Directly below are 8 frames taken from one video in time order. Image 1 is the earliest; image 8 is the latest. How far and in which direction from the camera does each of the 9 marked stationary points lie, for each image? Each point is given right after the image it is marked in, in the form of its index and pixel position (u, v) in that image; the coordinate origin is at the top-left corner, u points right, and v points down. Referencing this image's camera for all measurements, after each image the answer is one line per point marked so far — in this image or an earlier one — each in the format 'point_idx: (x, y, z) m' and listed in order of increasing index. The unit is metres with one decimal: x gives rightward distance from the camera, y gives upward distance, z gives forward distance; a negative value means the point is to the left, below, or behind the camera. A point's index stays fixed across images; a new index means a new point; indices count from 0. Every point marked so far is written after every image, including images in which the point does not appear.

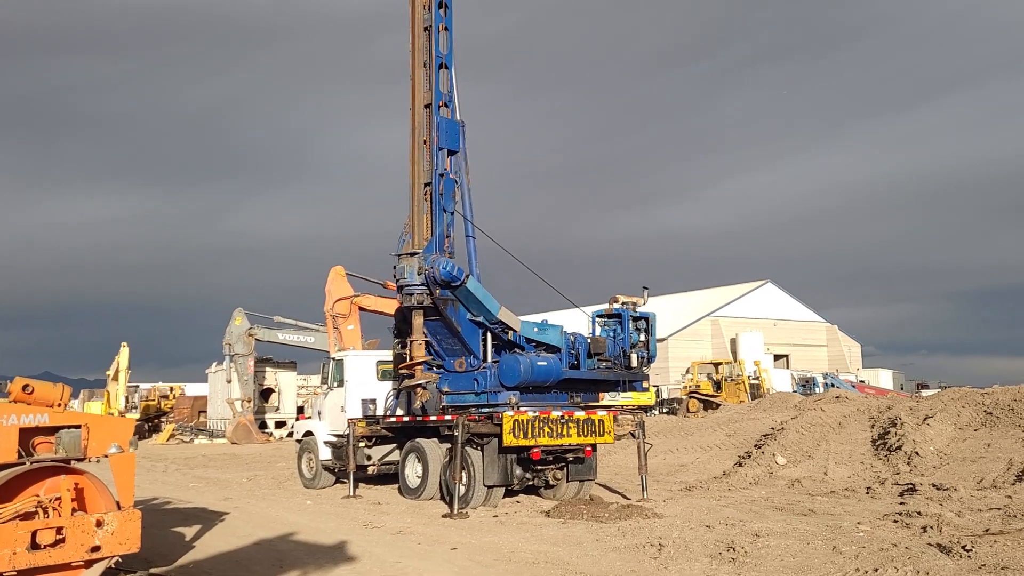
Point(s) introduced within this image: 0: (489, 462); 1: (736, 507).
0: (-0.4, -2.7, +13.5) m
1: (+3.5, -3.4, +13.3) m
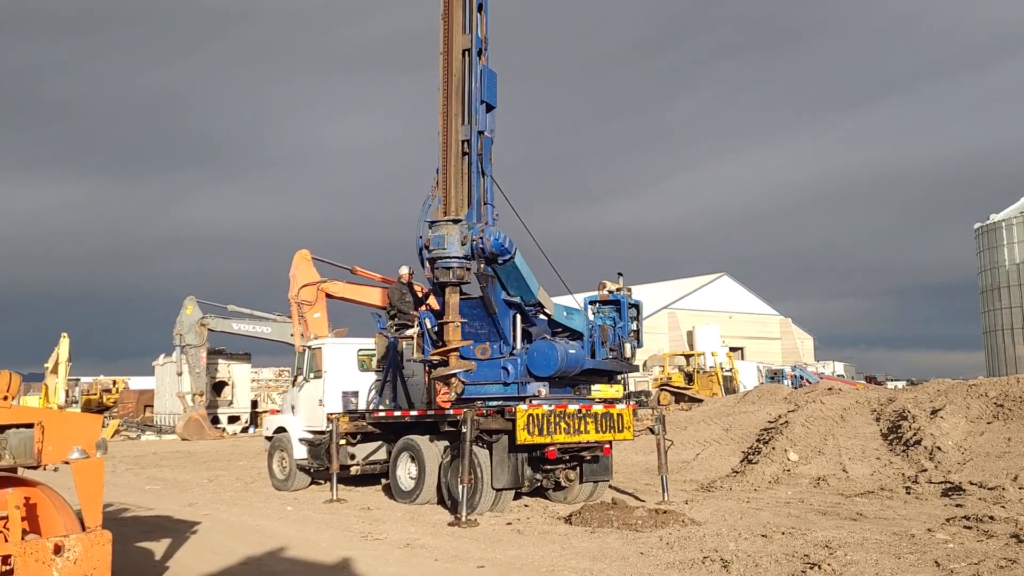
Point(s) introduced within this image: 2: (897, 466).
0: (-0.2, -2.4, +12.0) m
1: (+3.7, -3.1, +12.1) m
2: (+7.1, -3.3, +16.0) m
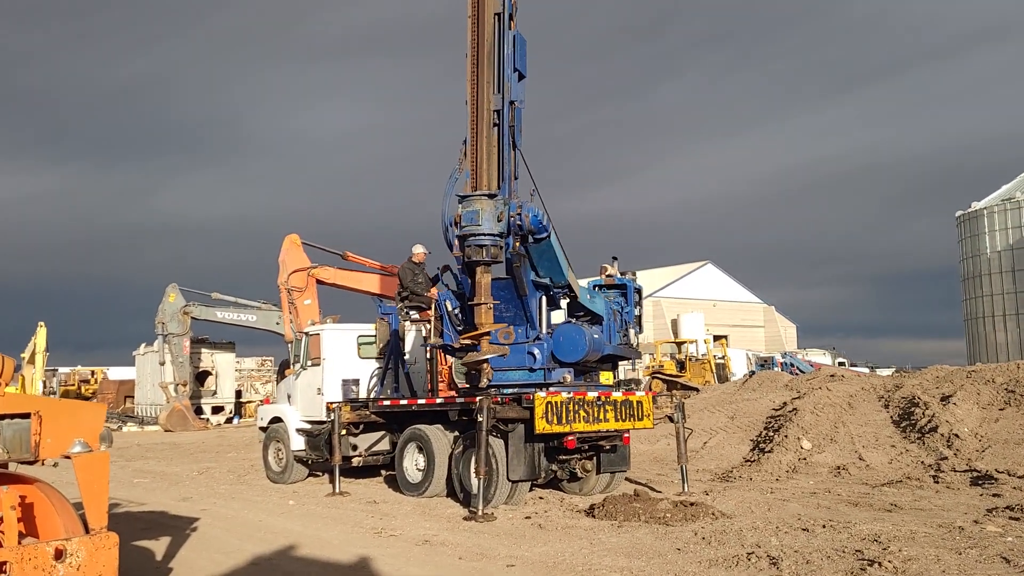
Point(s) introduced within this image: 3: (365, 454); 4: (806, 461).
0: (0.0, -2.2, +11.4) m
1: (+3.9, -2.9, +11.6) m
2: (+7.3, -3.0, +15.6) m
3: (-2.4, -2.8, +14.3) m
4: (+5.1, -3.0, +15.1) m
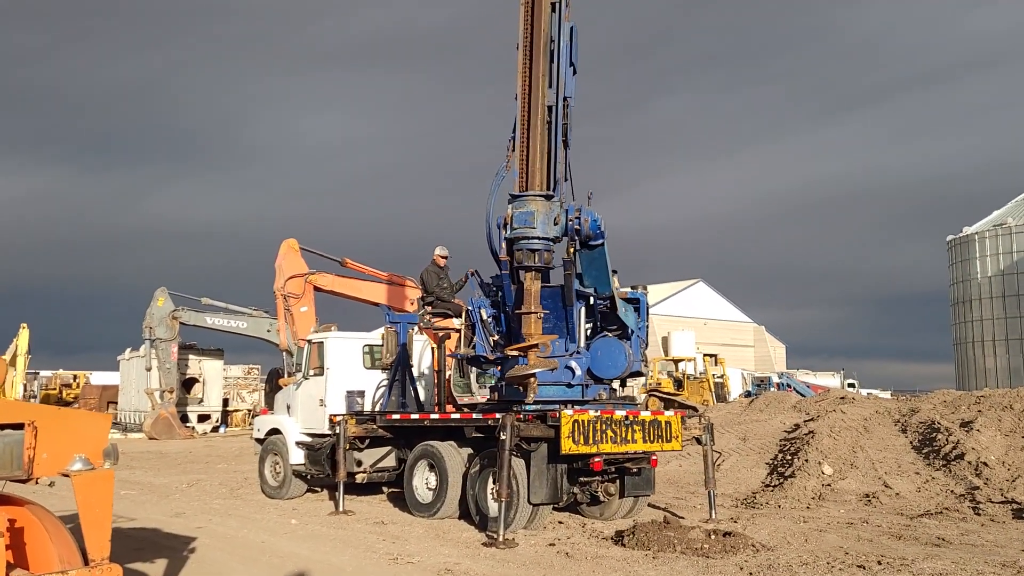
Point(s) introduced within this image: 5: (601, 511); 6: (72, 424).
0: (+0.3, -2.3, +10.6) m
1: (+4.1, -3.1, +10.9) m
2: (+7.4, -3.4, +14.9) m
3: (-2.2, -2.9, +13.5) m
4: (+5.3, -3.3, +14.4) m
5: (+1.2, -3.1, +11.9) m
6: (-2.7, -0.8, +5.3) m
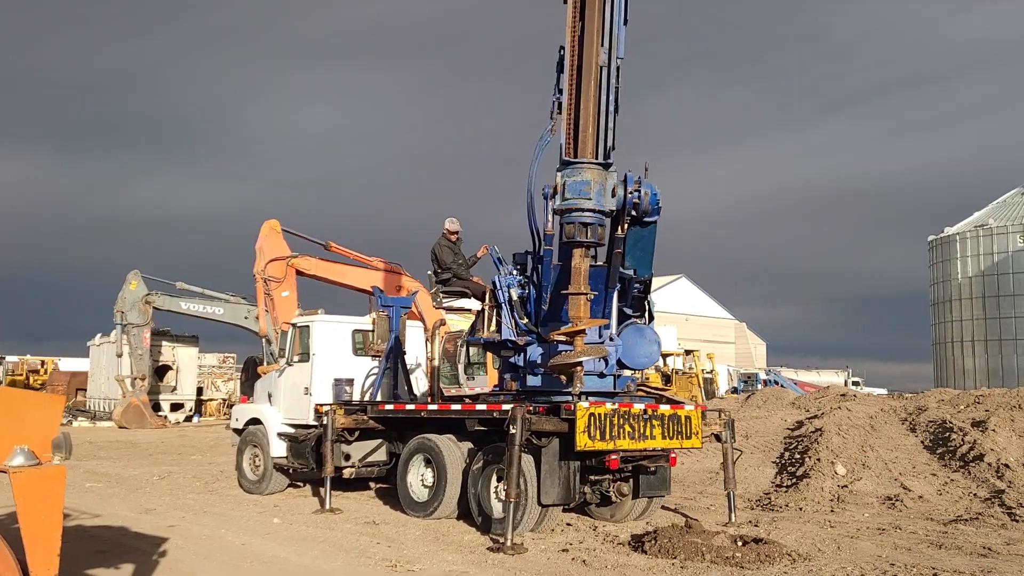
0: (+0.4, -2.1, +9.7) m
1: (+4.2, -2.9, +10.0) m
2: (+7.4, -3.2, +14.2) m
3: (-2.2, -2.6, +12.5) m
4: (+5.3, -3.2, +13.6) m
5: (+1.3, -2.9, +11.0) m
6: (-2.4, -0.6, +4.2) m
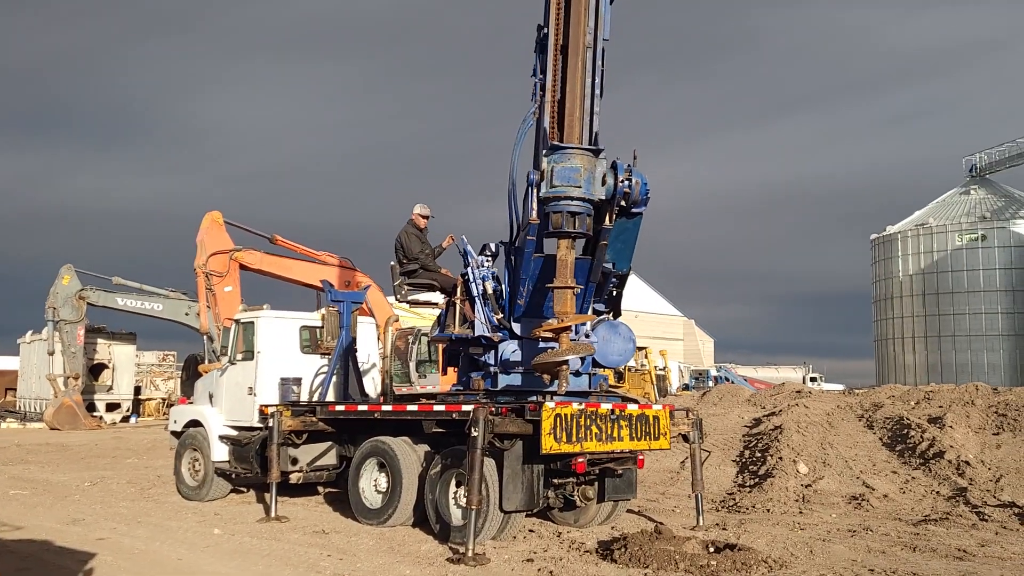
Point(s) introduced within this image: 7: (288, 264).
0: (0.0, -2.0, +9.1) m
1: (+3.8, -2.9, +9.7) m
2: (+6.7, -3.2, +14.0) m
3: (-2.8, -2.5, +11.8) m
4: (+4.6, -3.1, +13.3) m
5: (+0.8, -2.8, +10.5) m
6: (-2.5, -0.5, +3.5) m
7: (-5.1, +0.5, +19.6) m
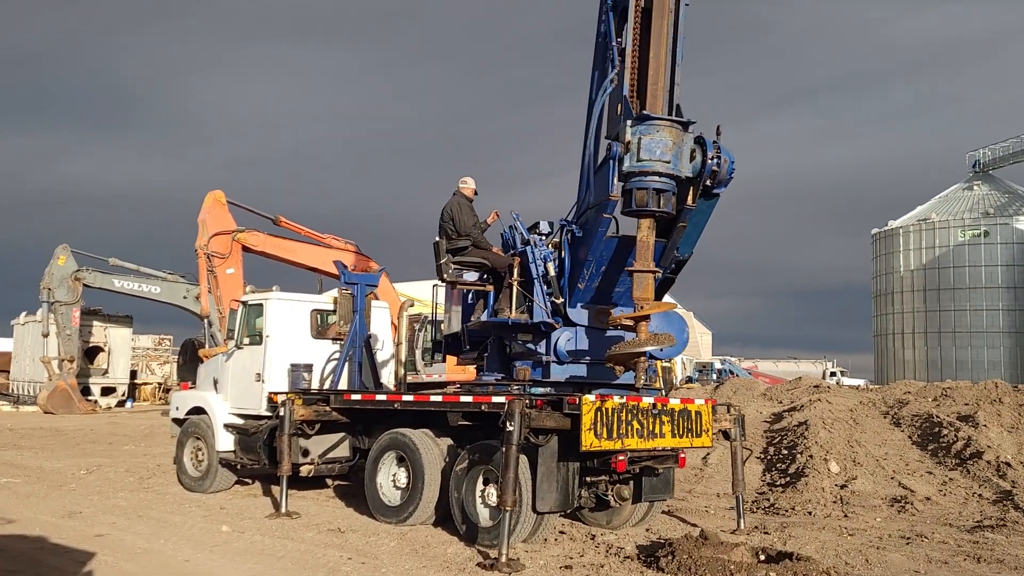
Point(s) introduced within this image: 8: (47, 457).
0: (+0.3, -1.8, +8.4) m
1: (+4.1, -2.8, +9.0) m
2: (+7.0, -3.0, +13.4) m
3: (-2.5, -2.2, +11.1) m
4: (+4.9, -2.9, +12.7) m
5: (+1.1, -2.6, +9.8) m
6: (-2.1, -0.4, +2.8) m
7: (-4.7, +0.9, +18.8) m
8: (-9.2, -3.3, +17.0) m
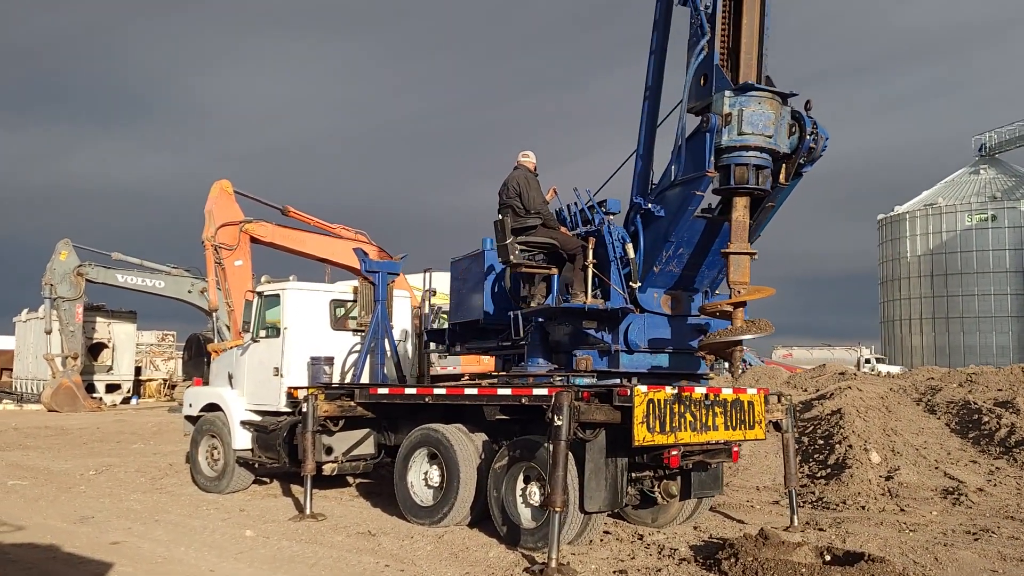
0: (+0.7, -1.7, +7.8) m
1: (+4.5, -2.6, +8.5) m
2: (+7.4, -2.8, +12.8) m
3: (-2.1, -2.1, +10.5) m
4: (+5.4, -2.7, +12.1) m
5: (+1.5, -2.4, +9.2) m
6: (-1.7, -0.3, +2.2) m
7: (-4.4, +1.1, +18.2) m
8: (-8.7, -3.2, +16.5) m
